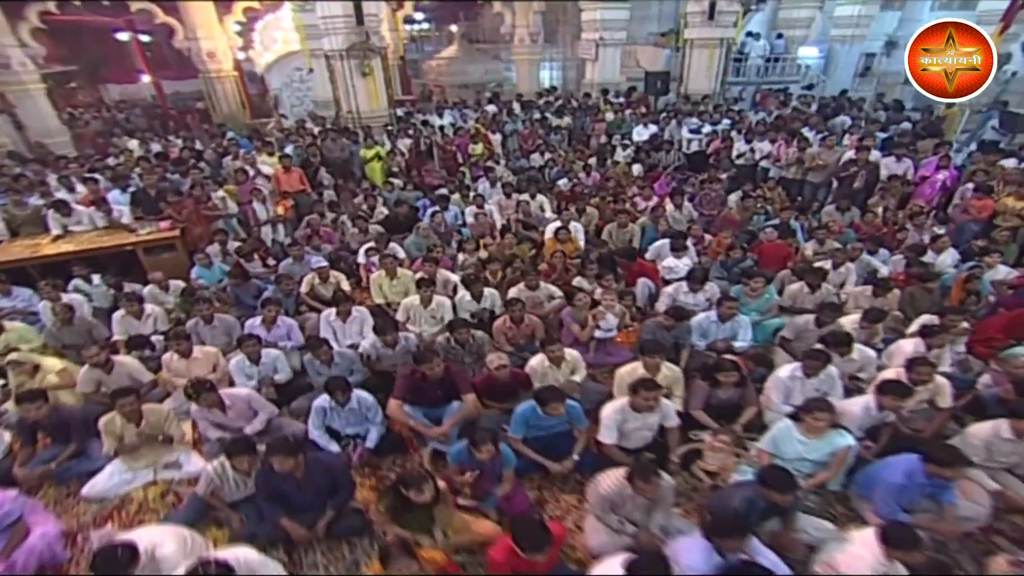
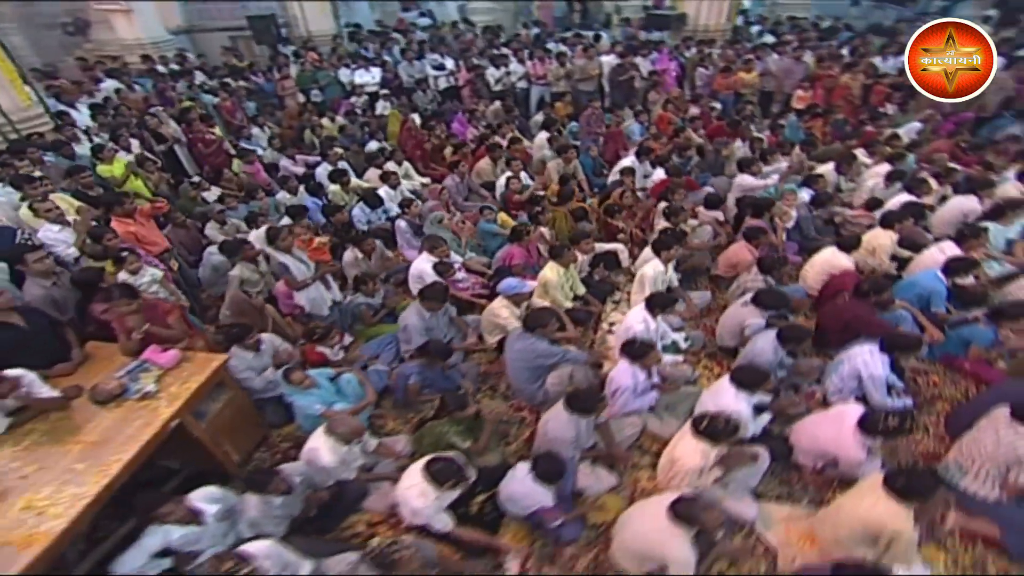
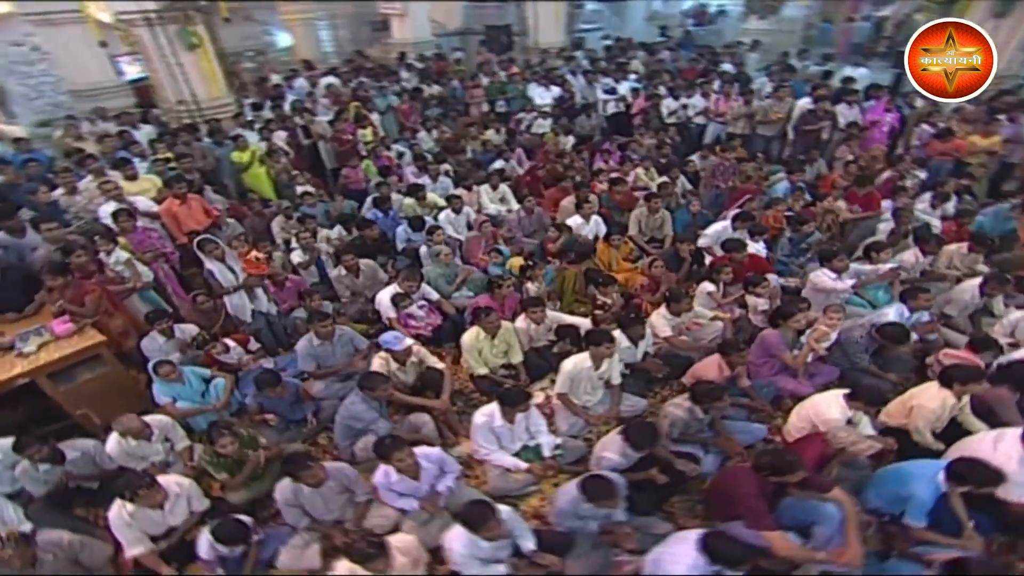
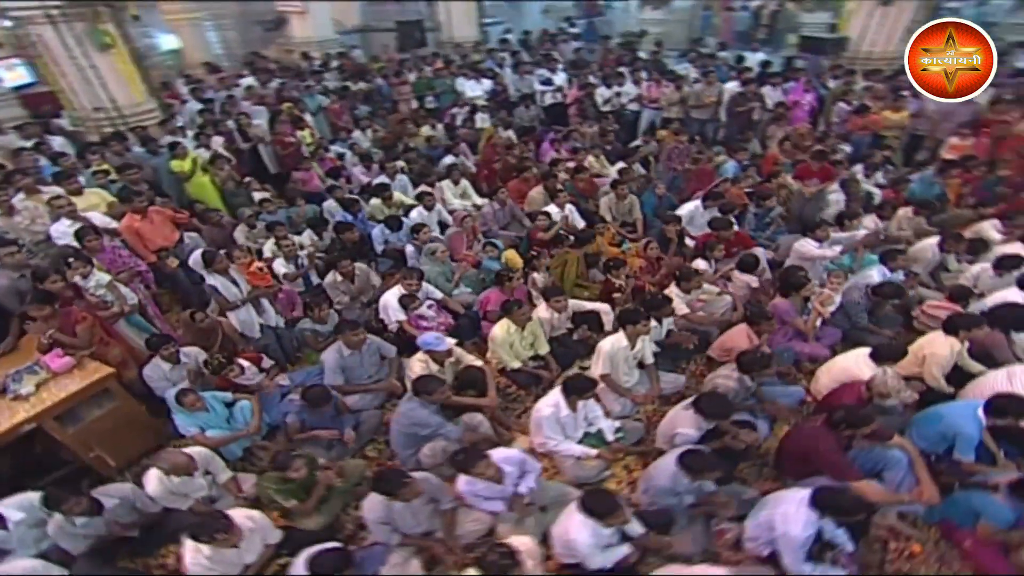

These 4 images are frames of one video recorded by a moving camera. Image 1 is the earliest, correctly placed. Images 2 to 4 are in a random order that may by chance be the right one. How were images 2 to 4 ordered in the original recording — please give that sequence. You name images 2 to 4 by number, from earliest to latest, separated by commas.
3, 4, 2
